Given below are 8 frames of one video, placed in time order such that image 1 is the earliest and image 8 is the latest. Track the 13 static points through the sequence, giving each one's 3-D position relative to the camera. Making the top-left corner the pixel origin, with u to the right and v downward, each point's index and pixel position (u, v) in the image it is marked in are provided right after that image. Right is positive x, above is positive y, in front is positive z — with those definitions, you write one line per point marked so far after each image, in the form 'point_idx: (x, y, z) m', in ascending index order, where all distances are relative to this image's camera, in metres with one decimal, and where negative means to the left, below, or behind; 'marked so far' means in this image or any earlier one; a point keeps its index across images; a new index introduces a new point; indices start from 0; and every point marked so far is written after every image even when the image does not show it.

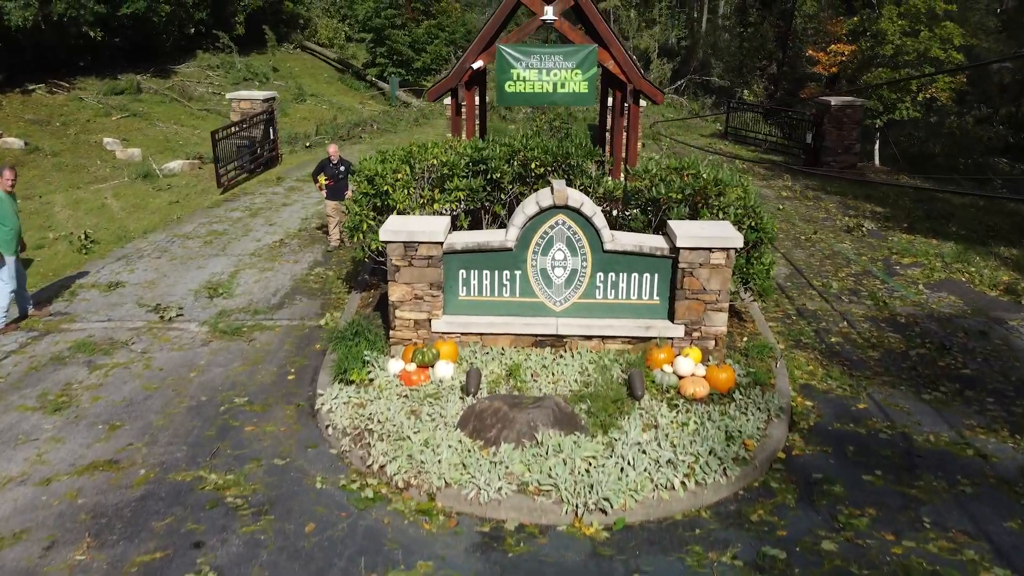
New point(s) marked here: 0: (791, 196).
0: (+5.1, +1.7, +14.5) m
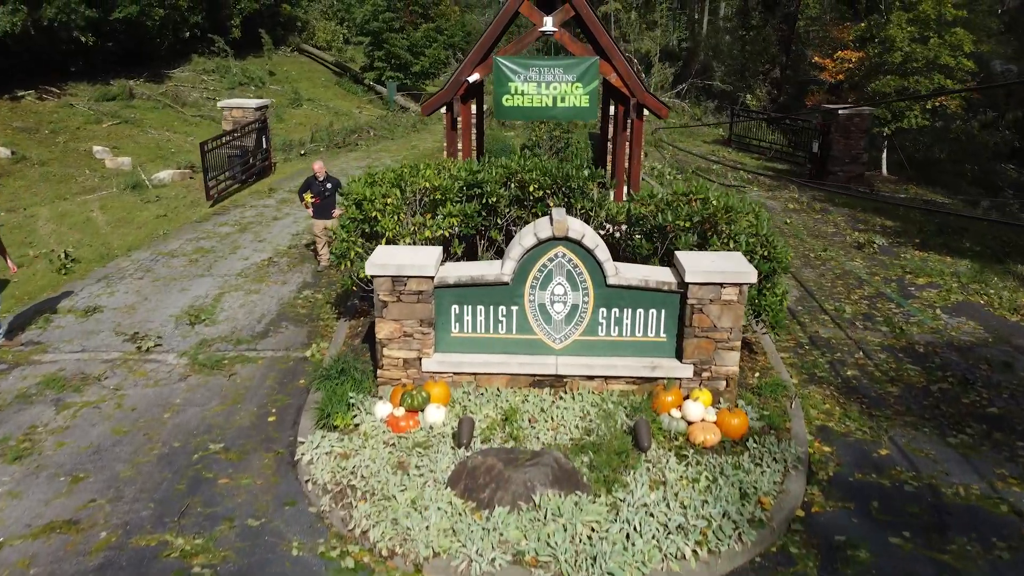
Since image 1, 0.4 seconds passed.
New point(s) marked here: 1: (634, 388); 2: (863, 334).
0: (+5.1, +1.4, +14.1) m
1: (+0.9, -0.7, +5.7) m
2: (+3.5, -0.5, +7.9) m
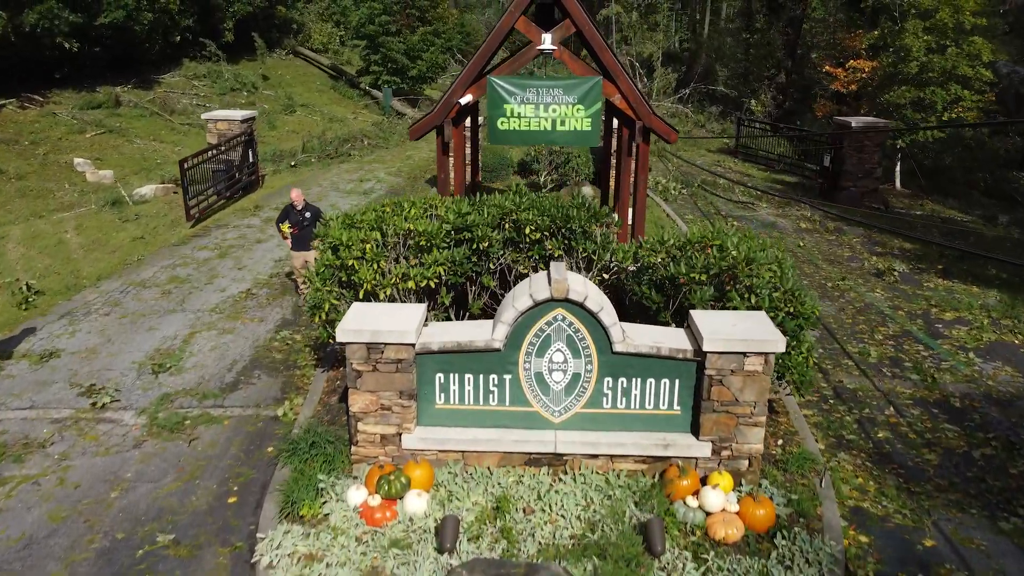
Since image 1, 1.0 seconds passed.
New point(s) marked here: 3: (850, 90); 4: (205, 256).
0: (+5.1, +1.0, +13.4) m
1: (+0.8, -1.1, +5.0) m
2: (+3.5, -0.9, +7.2) m
3: (+7.5, +4.3, +17.4) m
4: (-4.4, +0.4, +11.1) m
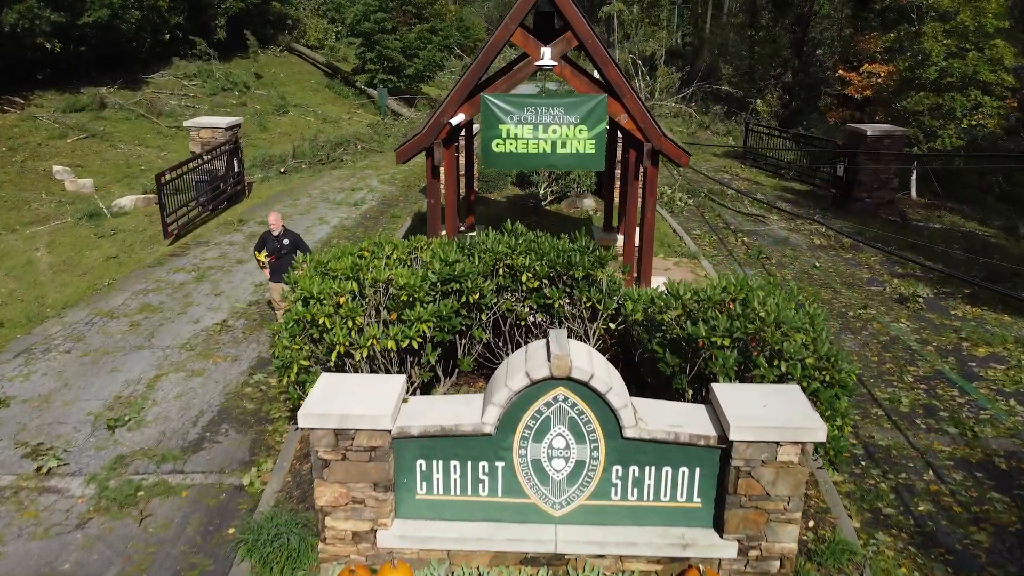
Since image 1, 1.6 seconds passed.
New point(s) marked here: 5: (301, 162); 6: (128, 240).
0: (+5.0, +0.7, +12.6) m
1: (+0.8, -1.5, +4.3) m
2: (+3.5, -1.3, +6.5) m
3: (+7.4, +4.1, +16.6) m
4: (-4.4, +0.1, +10.4) m
5: (-5.2, +3.1, +19.3) m
6: (-6.1, +0.8, +12.5) m
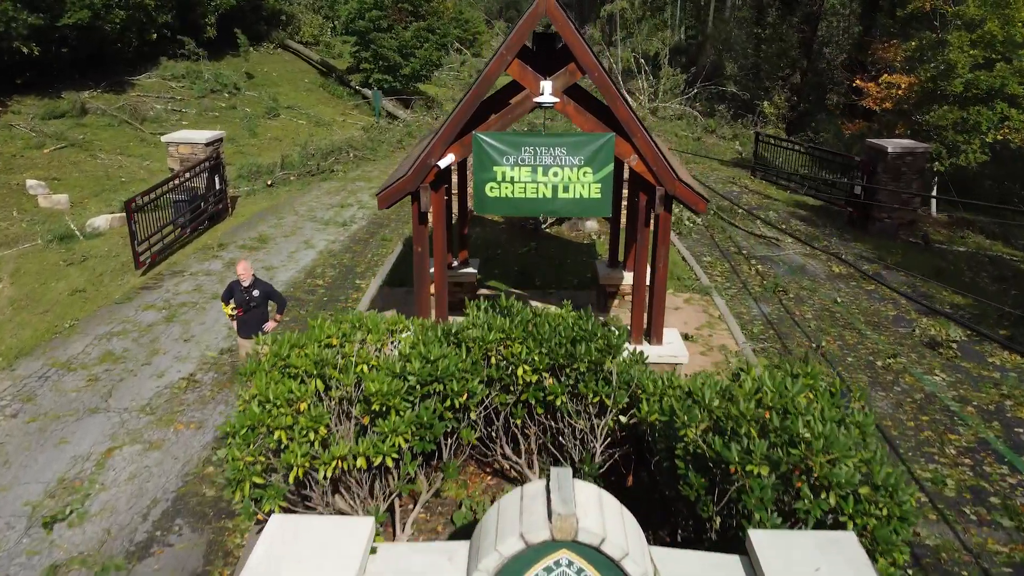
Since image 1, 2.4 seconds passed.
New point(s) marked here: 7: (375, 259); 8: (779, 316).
0: (+5.0, +0.2, +11.8) m
1: (+0.8, -2.1, +3.5) m
2: (+3.4, -1.8, +5.7) m
3: (+7.4, +3.6, +15.8) m
4: (-4.4, -0.4, +9.6) m
5: (-5.2, +2.7, +18.4) m
6: (-6.1, +0.3, +11.6) m
7: (-2.1, +0.4, +12.0) m
8: (+3.4, -0.4, +10.0) m
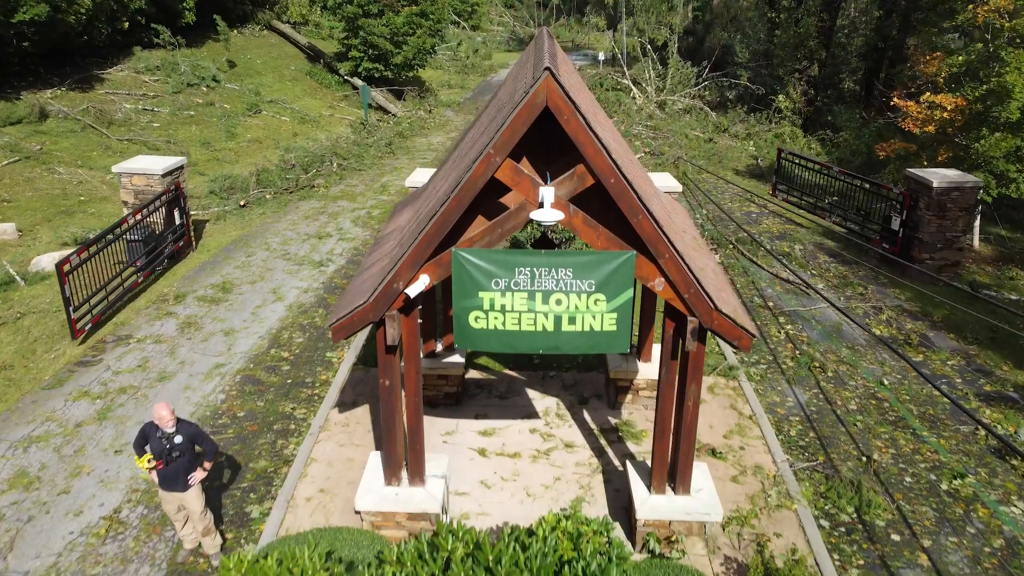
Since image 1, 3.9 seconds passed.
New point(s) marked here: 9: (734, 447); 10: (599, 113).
0: (+4.9, -0.7, +10.3) m
1: (+0.7, -3.3, +2.2) m
2: (+3.4, -2.9, +4.4) m
3: (+7.3, +2.9, +14.1) m
4: (-4.5, -1.3, +8.2) m
5: (-5.3, +2.1, +16.8) m
6: (-6.2, -0.6, +10.1) m
7: (-2.1, -0.4, +10.5) m
8: (+3.3, -1.3, +8.5) m
9: (+2.1, -1.5, +7.5) m
10: (+0.8, +1.6, +7.1) m
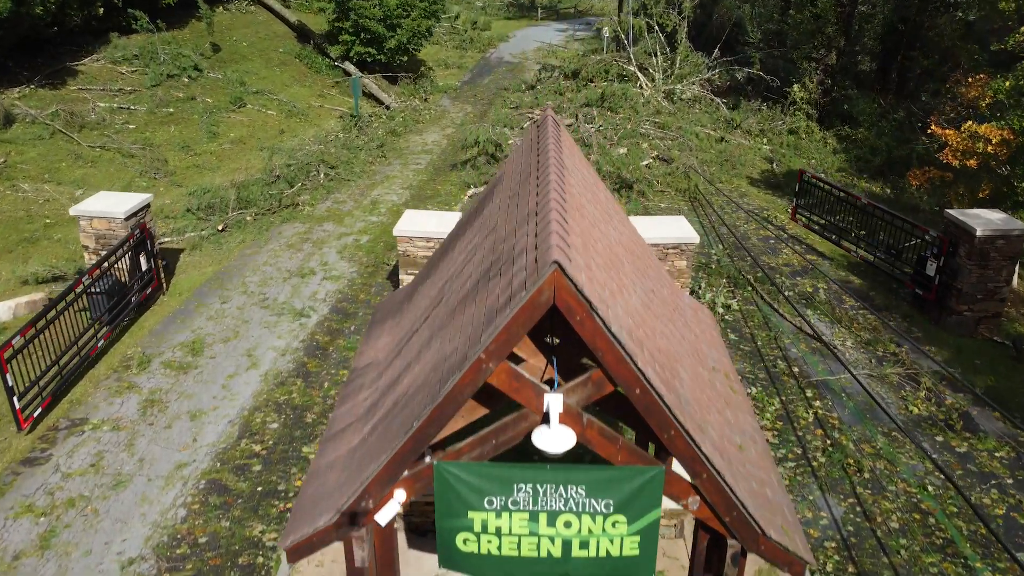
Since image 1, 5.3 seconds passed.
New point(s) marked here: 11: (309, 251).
0: (+4.9, -1.6, +9.3) m
1: (+0.7, -4.7, +1.3) m
2: (+3.3, -4.2, +3.5) m
3: (+7.3, +2.2, +12.9) m
4: (-4.5, -2.3, +7.2) m
5: (-5.3, +1.6, +15.6) m
6: (-6.2, -1.4, +9.1) m
7: (-2.1, -1.3, +9.5) m
8: (+3.3, -2.3, +7.5) m
9: (+2.1, -2.6, +6.5) m
10: (+0.8, +0.5, +6.0) m
11: (-3.6, +0.7, +13.8) m
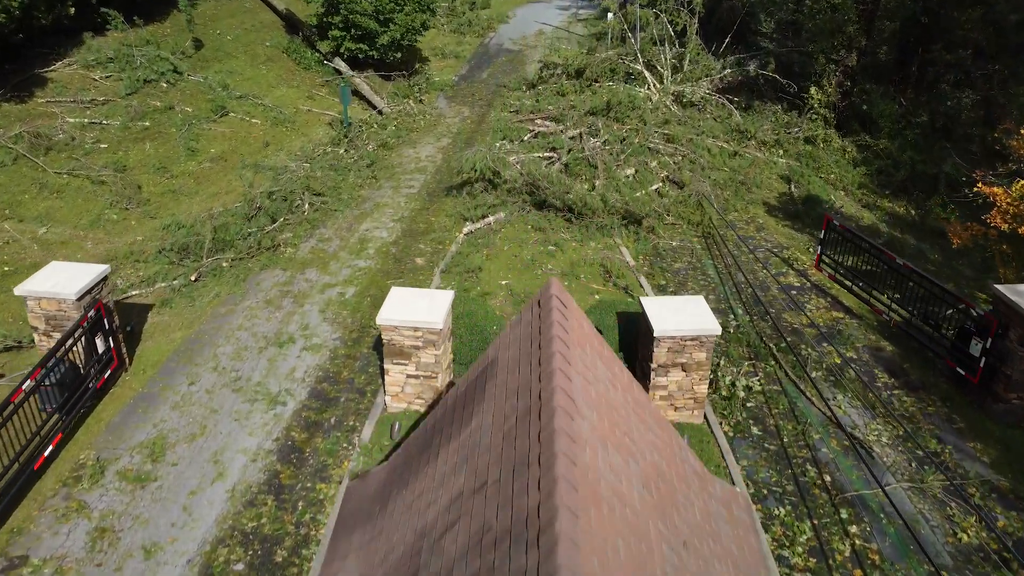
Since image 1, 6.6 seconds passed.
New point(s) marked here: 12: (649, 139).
0: (+4.9, -2.8, +8.3) m
1: (+0.6, -6.3, +0.4) m
2: (+3.3, -5.7, +2.5) m
3: (+7.3, +1.1, +11.7) m
4: (-4.6, -3.6, +6.2) m
5: (-5.3, +0.7, +14.4) m
6: (-6.2, -2.7, +8.1) m
7: (-2.2, -2.5, +8.4) m
8: (+3.3, -3.6, +6.5) m
9: (+2.1, -3.9, +5.5) m
10: (+0.8, -0.9, +4.8) m
11: (-3.6, -0.3, +12.6) m
12: (+3.4, +3.7, +19.7) m
